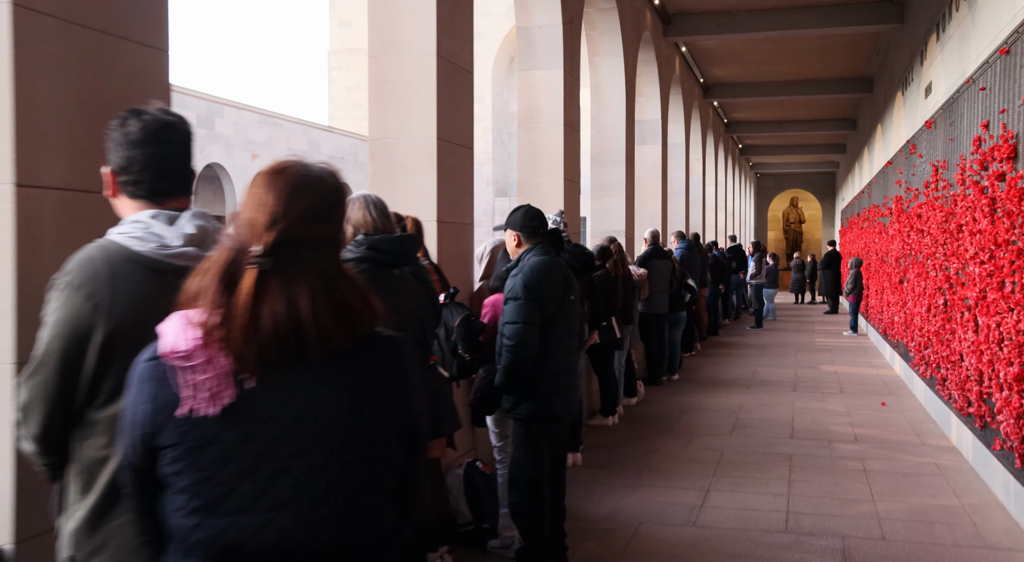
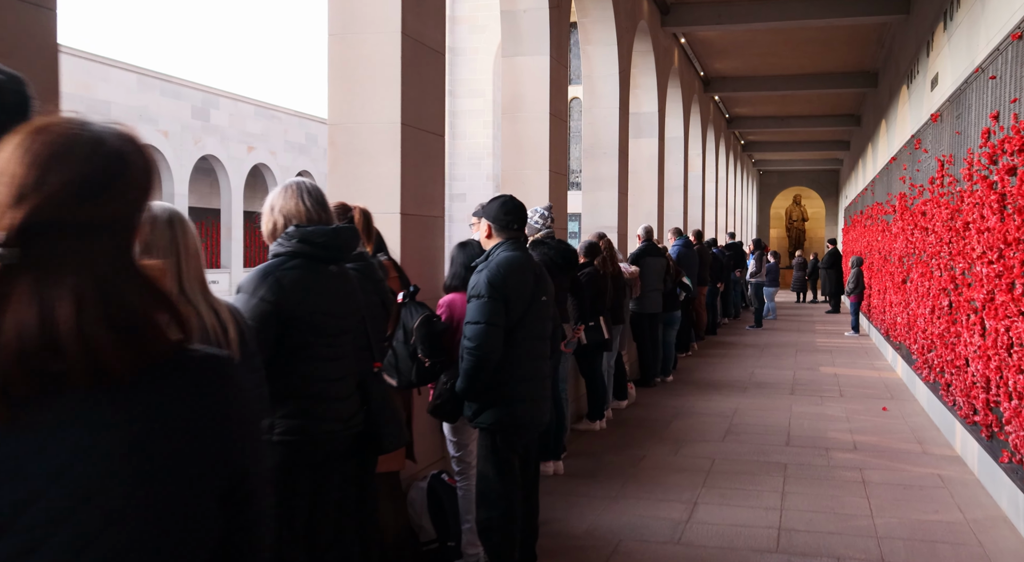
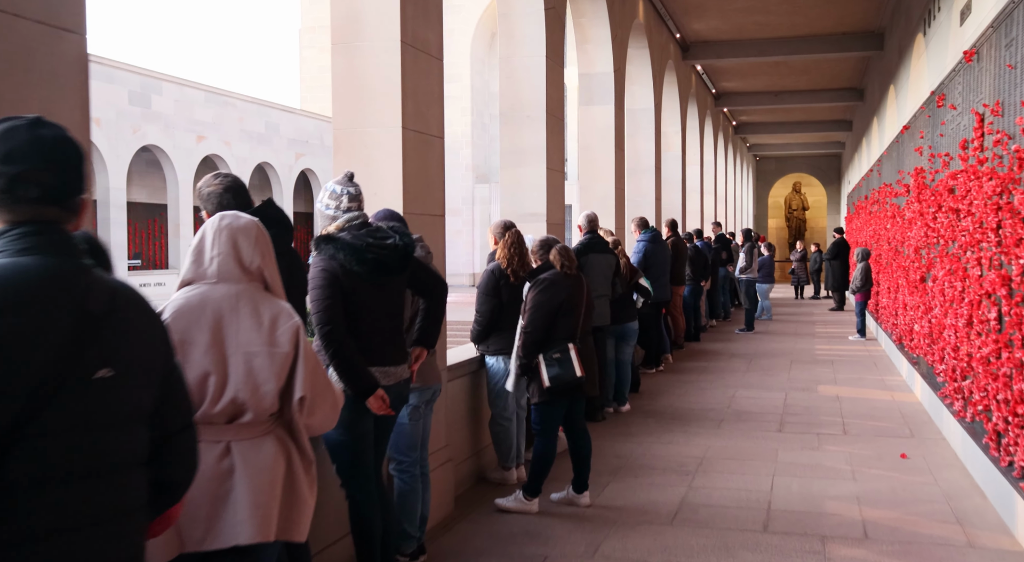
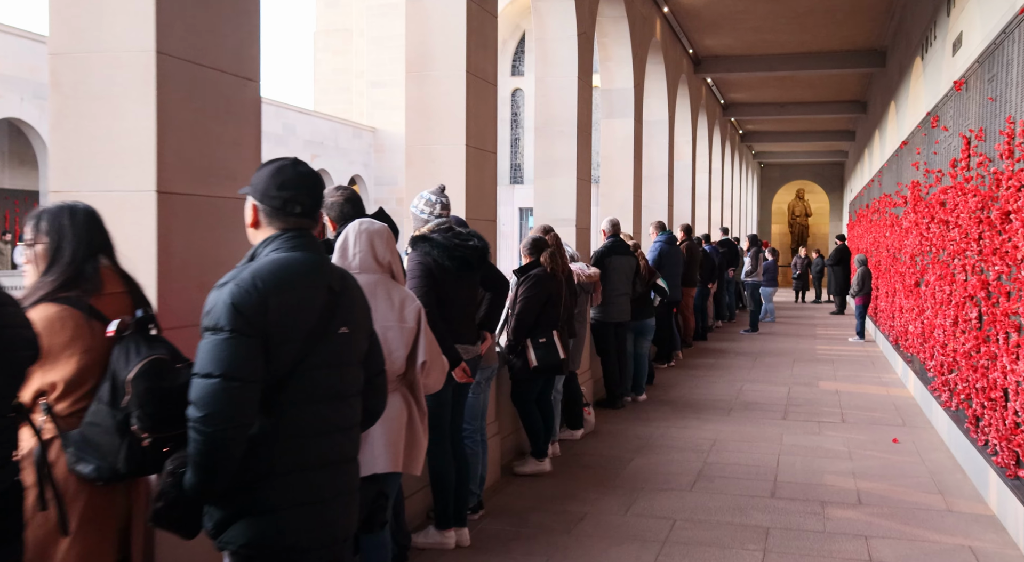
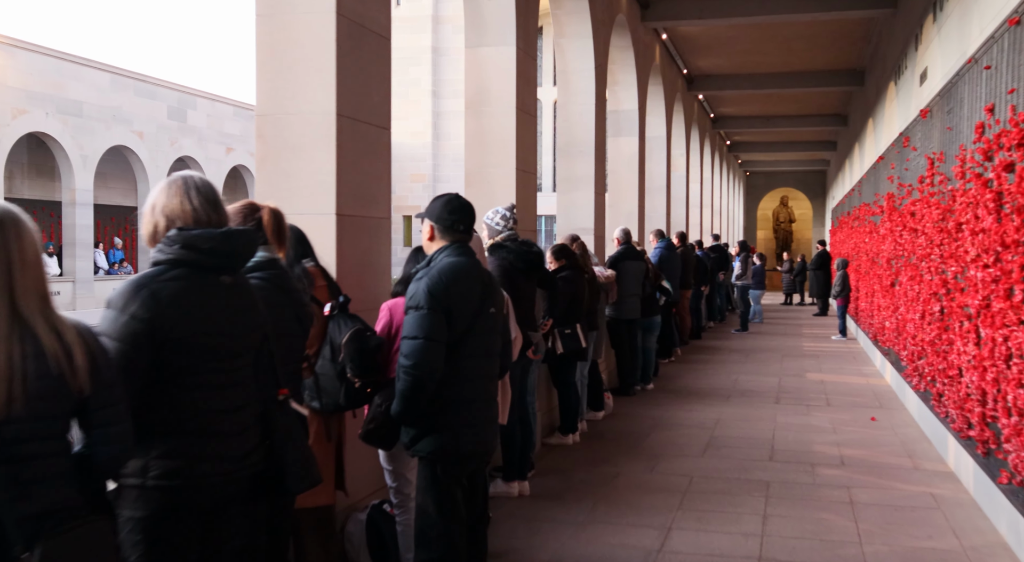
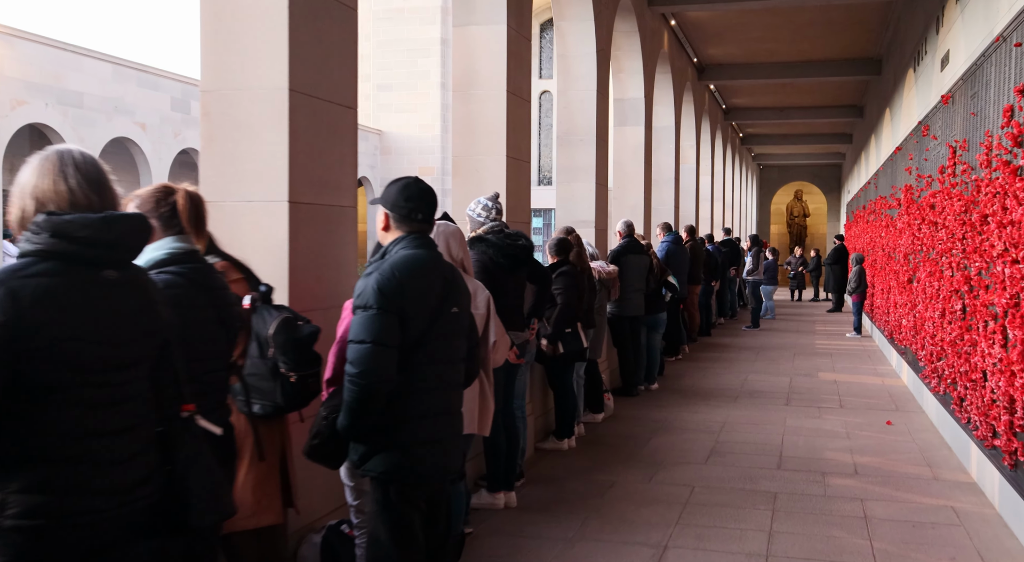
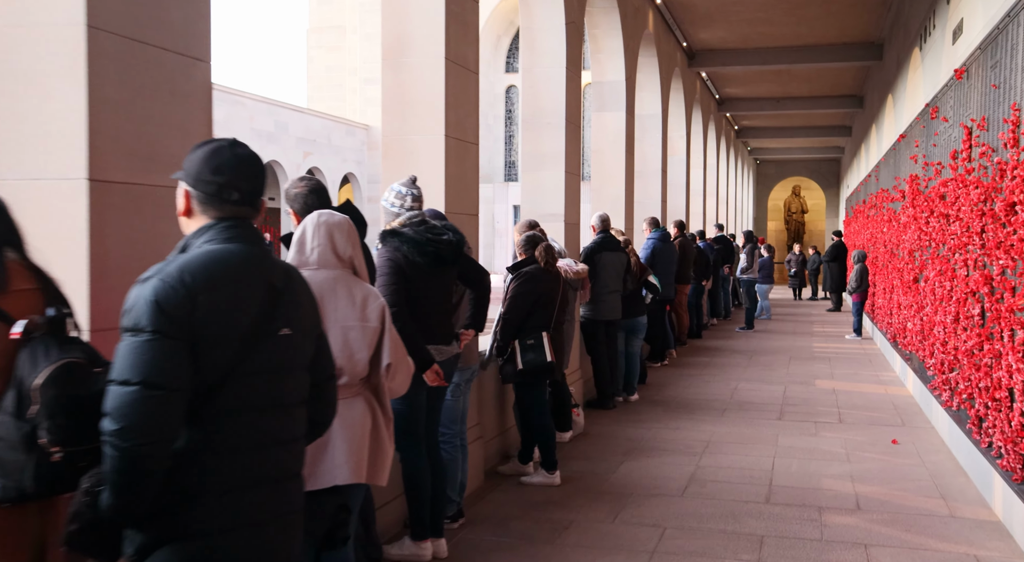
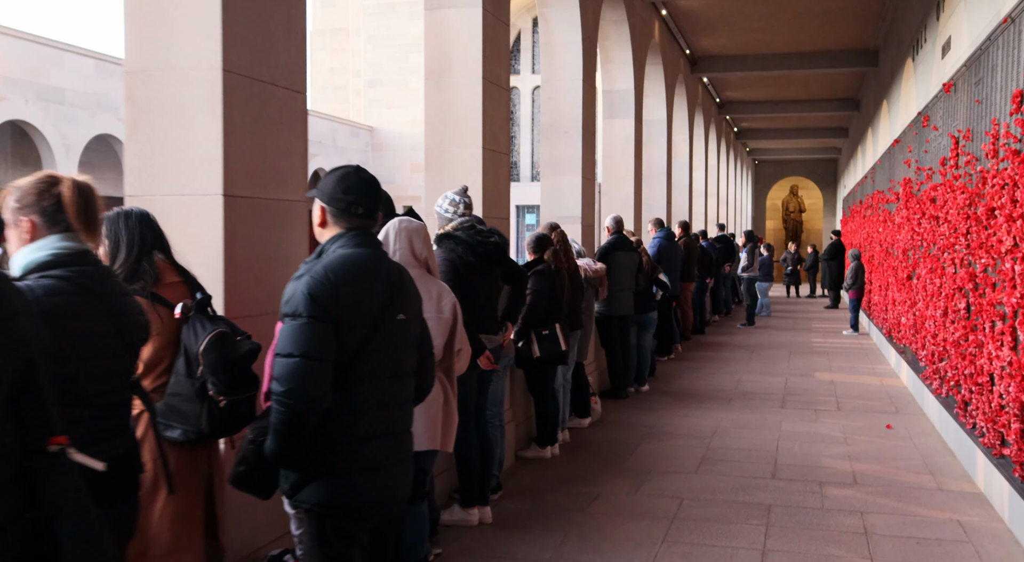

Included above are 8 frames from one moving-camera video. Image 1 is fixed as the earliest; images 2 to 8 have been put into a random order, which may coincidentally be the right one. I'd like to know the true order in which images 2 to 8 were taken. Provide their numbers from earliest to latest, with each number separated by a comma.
2, 5, 6, 8, 4, 7, 3
